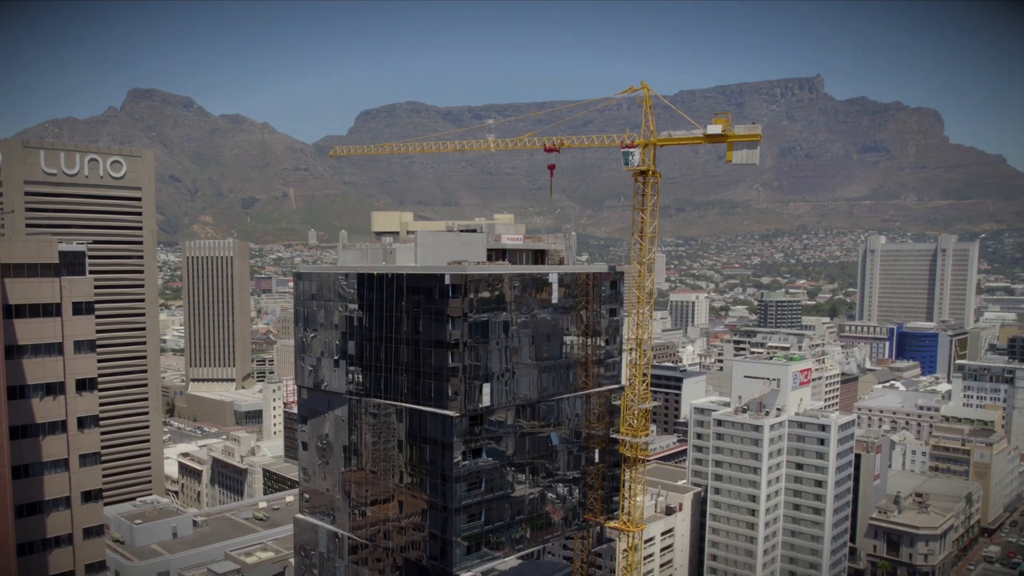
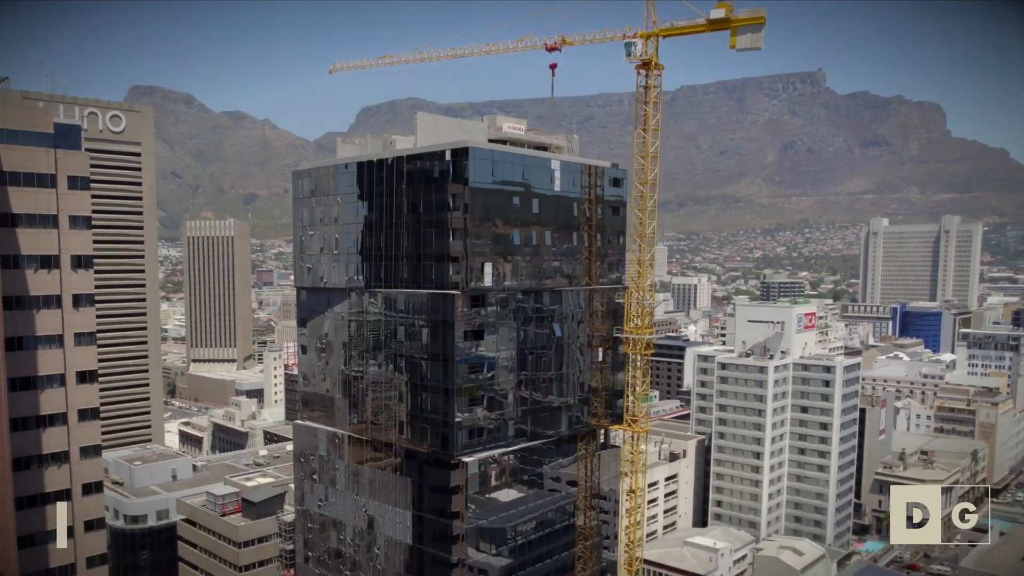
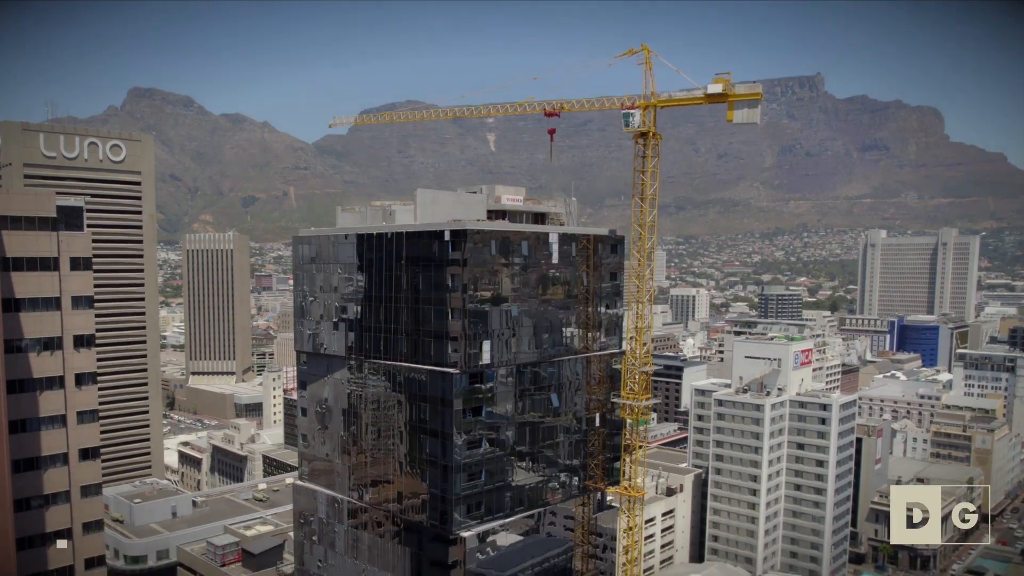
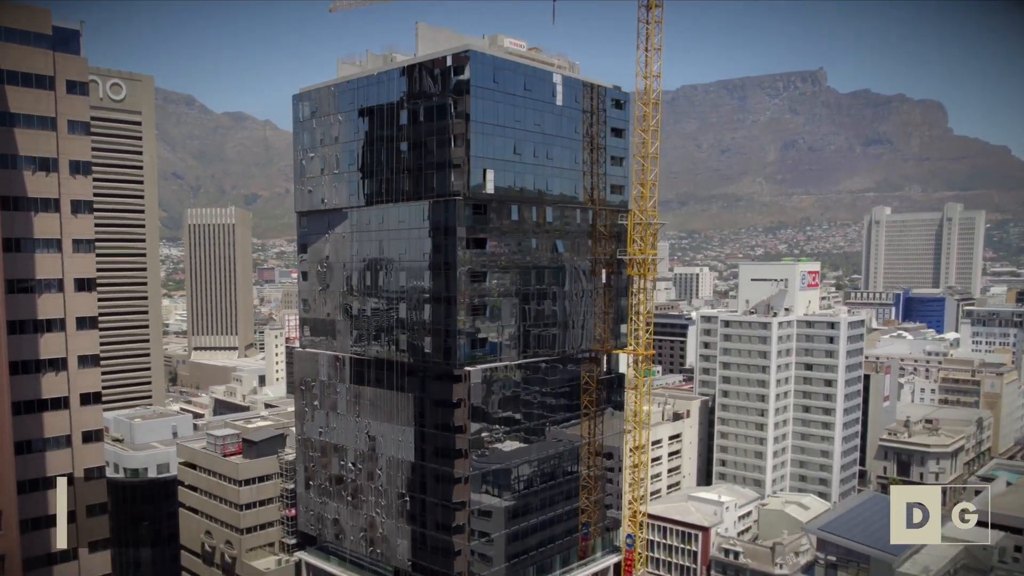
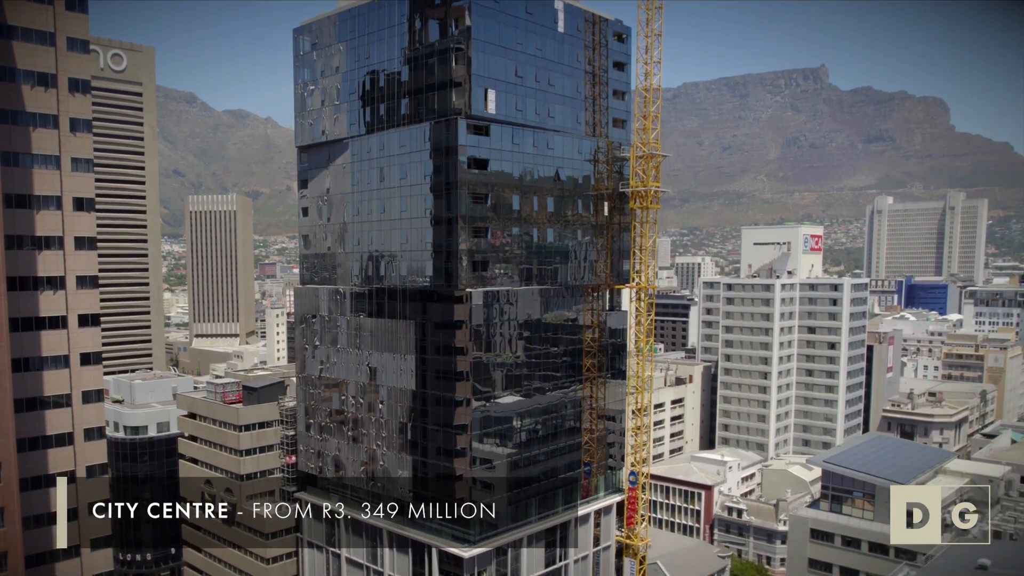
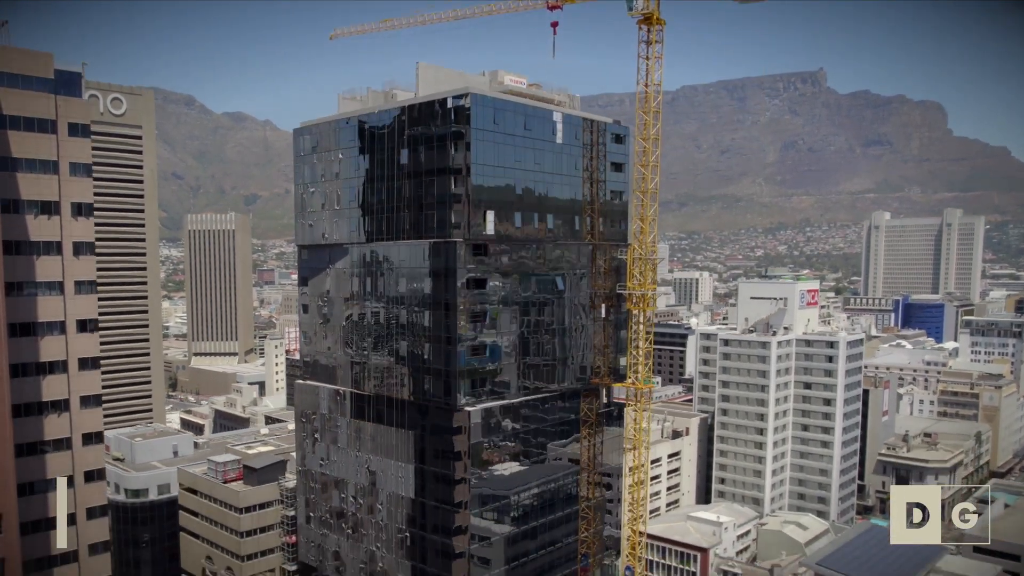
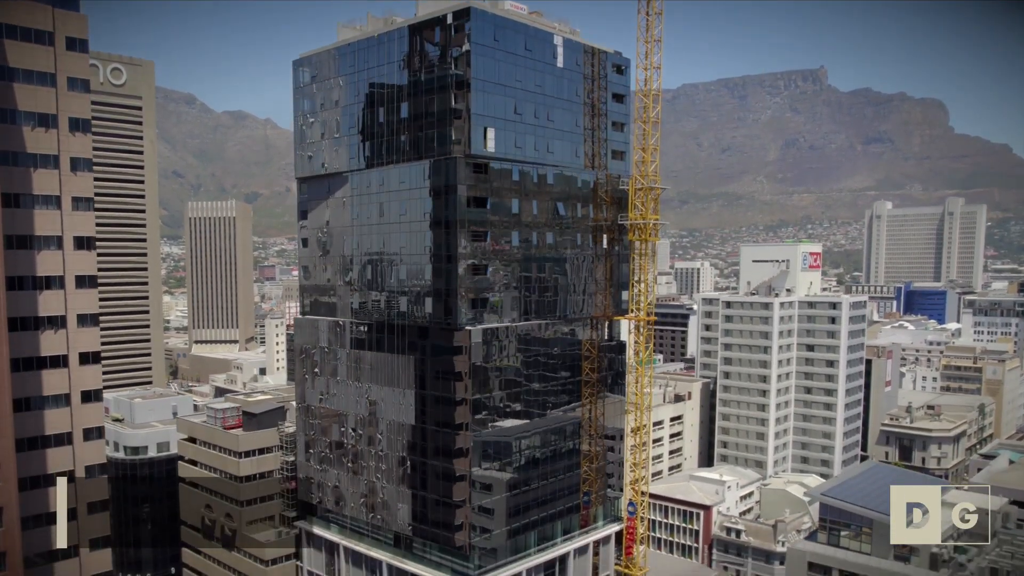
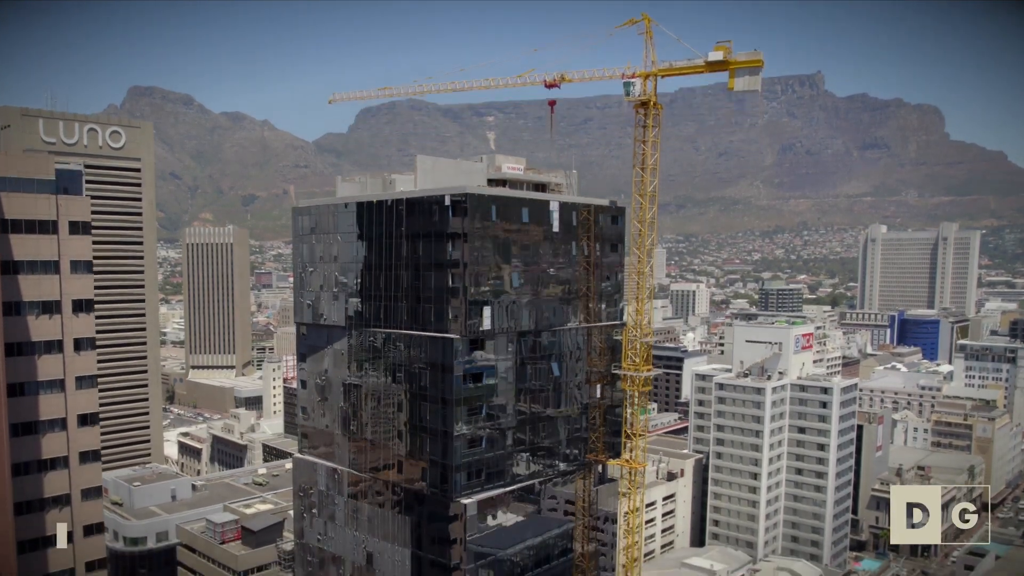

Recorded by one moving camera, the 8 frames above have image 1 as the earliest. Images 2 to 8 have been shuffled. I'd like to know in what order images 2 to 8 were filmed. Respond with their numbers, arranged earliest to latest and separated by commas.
3, 8, 2, 6, 4, 7, 5
